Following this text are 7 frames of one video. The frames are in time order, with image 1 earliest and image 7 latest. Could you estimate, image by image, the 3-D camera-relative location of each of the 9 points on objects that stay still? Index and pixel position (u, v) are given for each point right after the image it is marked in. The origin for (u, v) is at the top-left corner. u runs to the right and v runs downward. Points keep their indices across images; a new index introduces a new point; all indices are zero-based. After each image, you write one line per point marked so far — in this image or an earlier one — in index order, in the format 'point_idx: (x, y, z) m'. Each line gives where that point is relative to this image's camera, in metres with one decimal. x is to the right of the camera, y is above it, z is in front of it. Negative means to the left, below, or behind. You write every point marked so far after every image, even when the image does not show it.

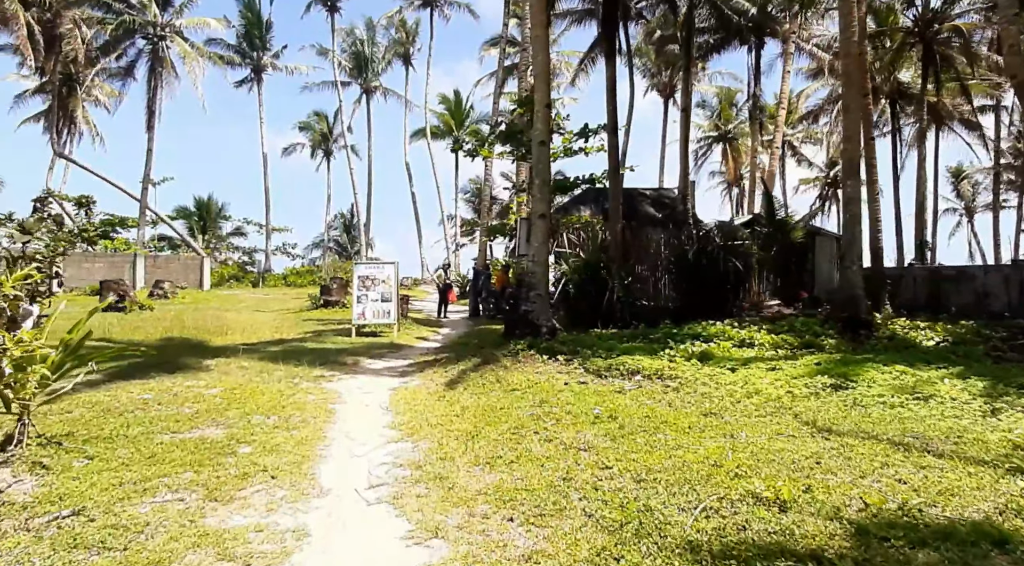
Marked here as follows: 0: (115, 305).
0: (-11.0, -0.6, +19.0) m
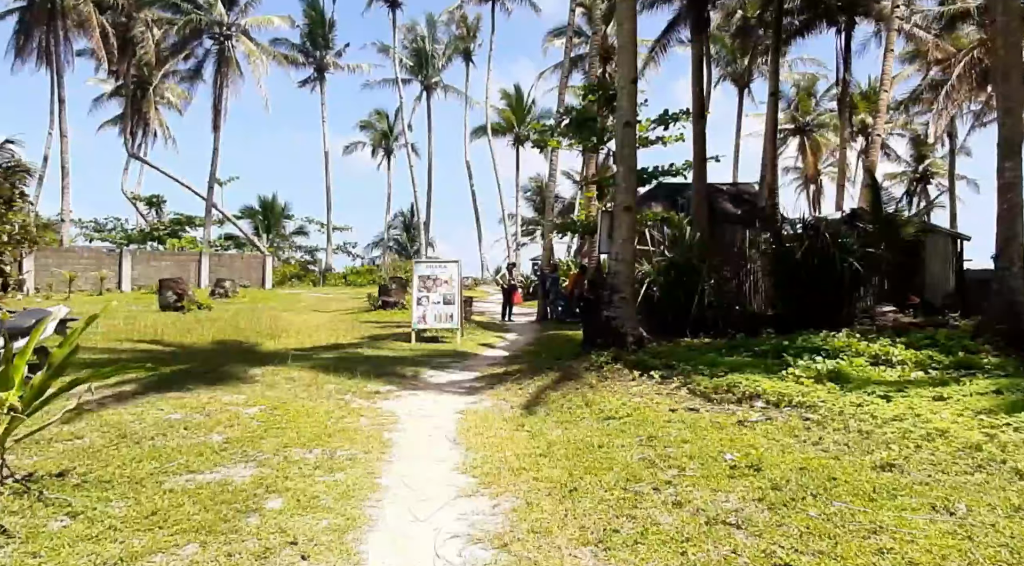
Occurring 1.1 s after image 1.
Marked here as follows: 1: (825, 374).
0: (-9.1, -0.6, +18.4) m
1: (+3.5, -1.0, +7.7) m
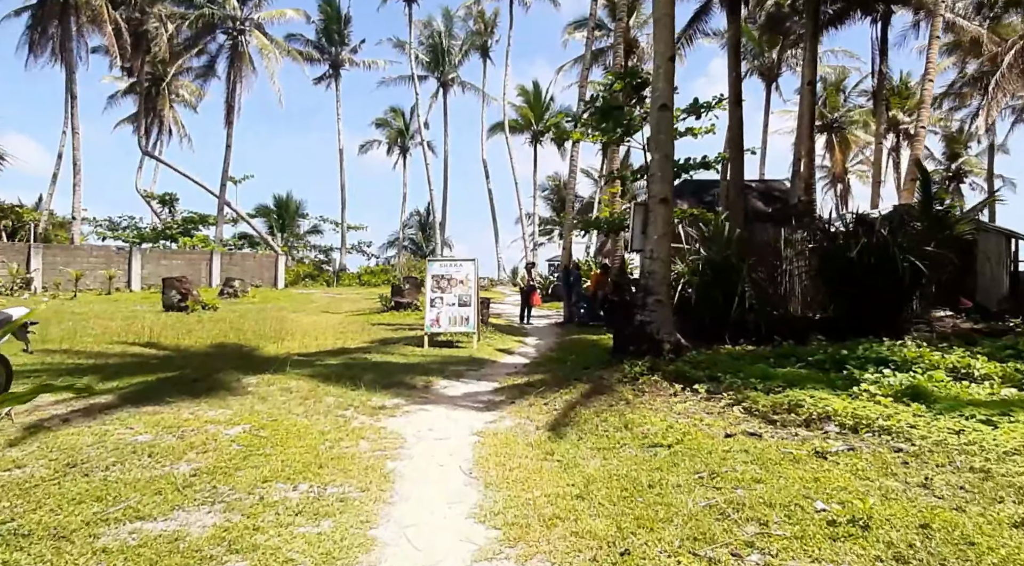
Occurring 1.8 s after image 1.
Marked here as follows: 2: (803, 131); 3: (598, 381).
0: (-8.6, -0.5, +17.6) m
1: (+3.8, -1.0, +6.6) m
2: (+8.2, +4.3, +19.4) m
3: (+1.0, -1.2, +8.3) m
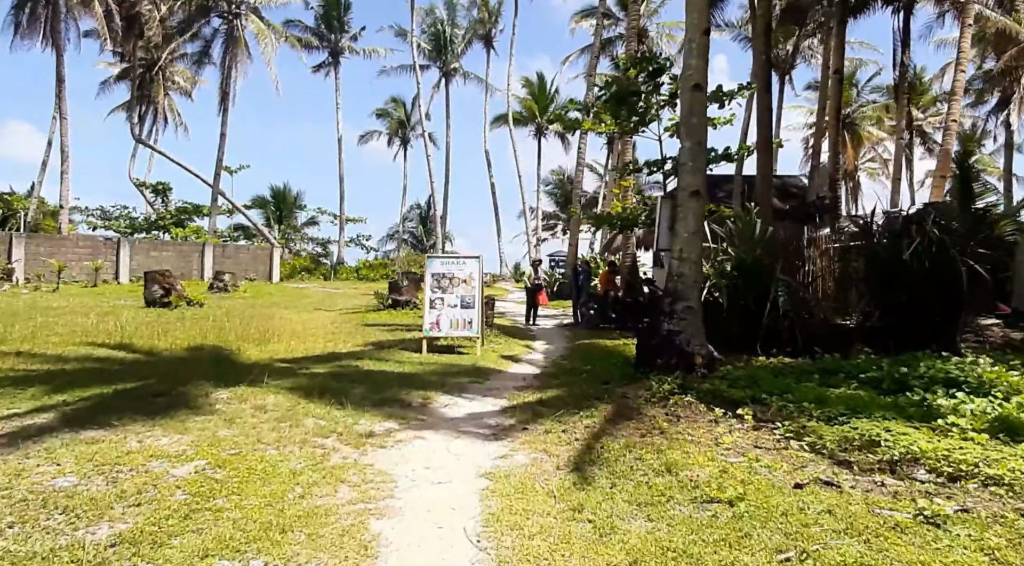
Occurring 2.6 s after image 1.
0: (-8.5, -0.4, +16.5) m
1: (+3.9, -1.1, +5.5) m
2: (+8.4, +4.2, +18.2) m
3: (+1.1, -1.2, +7.1) m
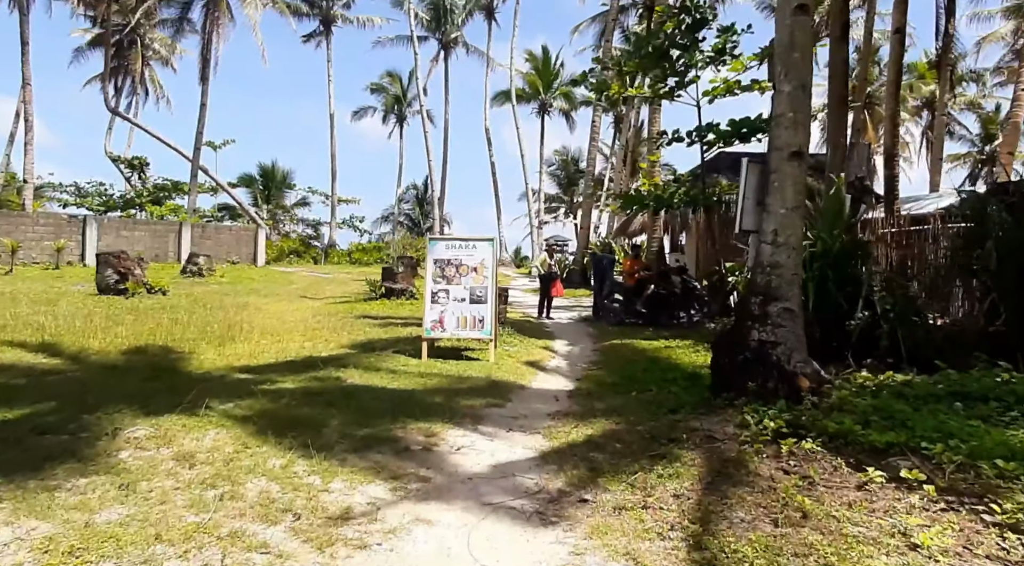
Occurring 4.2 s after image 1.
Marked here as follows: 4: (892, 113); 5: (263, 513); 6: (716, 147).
0: (-8.3, -0.1, +14.2) m
1: (+4.2, -1.1, +3.3) m
2: (+8.6, +4.5, +16.0) m
3: (+1.5, -1.2, +5.0) m
4: (+8.8, +4.0, +16.1) m
5: (-1.4, -1.2, +3.8) m
6: (+3.9, +2.6, +13.3) m
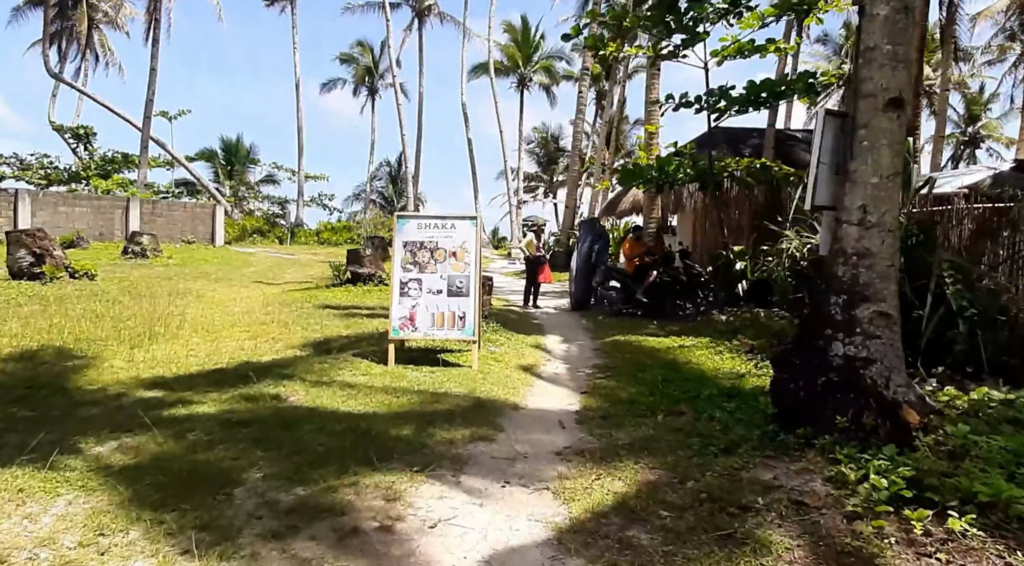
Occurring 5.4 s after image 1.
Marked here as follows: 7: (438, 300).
0: (-8.6, +0.2, +12.2) m
1: (+4.2, -1.2, +1.8) m
2: (+8.3, +4.8, +14.4) m
3: (+1.5, -1.2, +3.3) m
4: (+8.4, +4.3, +14.6) m
5: (-1.3, -1.3, +2.1) m
6: (+3.6, +2.9, +11.6) m
7: (-0.8, -0.2, +7.3) m
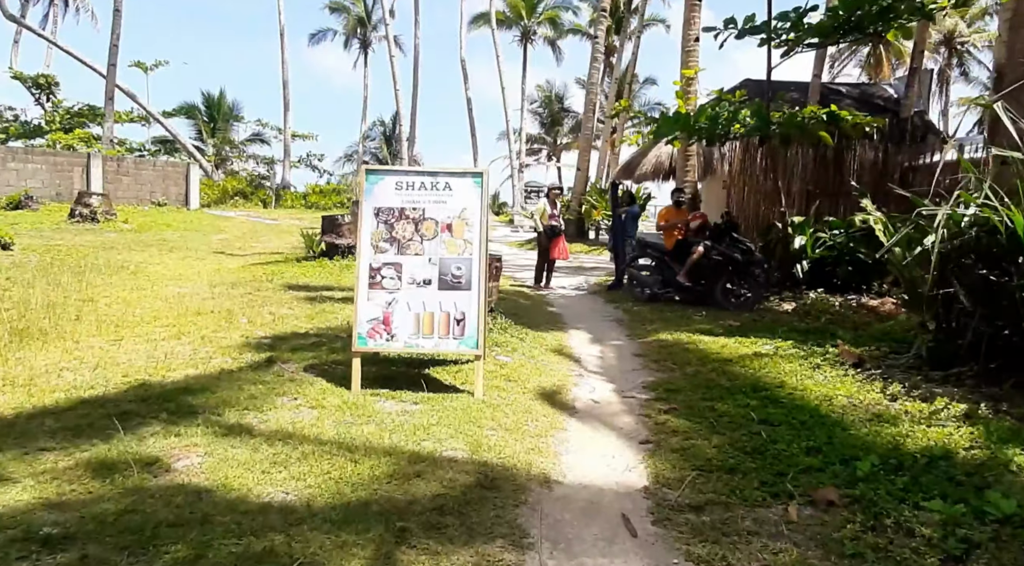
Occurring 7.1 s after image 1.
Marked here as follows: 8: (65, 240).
0: (-8.4, +0.7, +9.8) m
1: (+4.4, -1.4, -0.5) m
2: (+8.5, +5.1, +11.9) m
3: (+1.6, -1.3, +1.0) m
4: (+8.6, +4.7, +12.0) m
5: (-1.2, -1.4, -0.2) m
6: (+3.8, +3.1, +9.1) m
7: (-0.6, -0.1, +4.9) m
8: (-8.4, +0.9, +13.1) m
